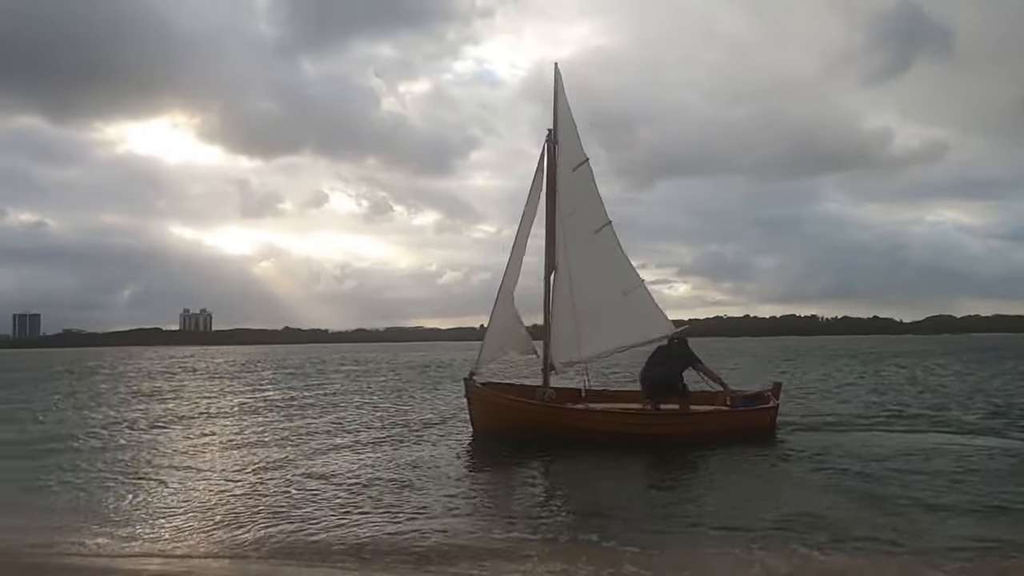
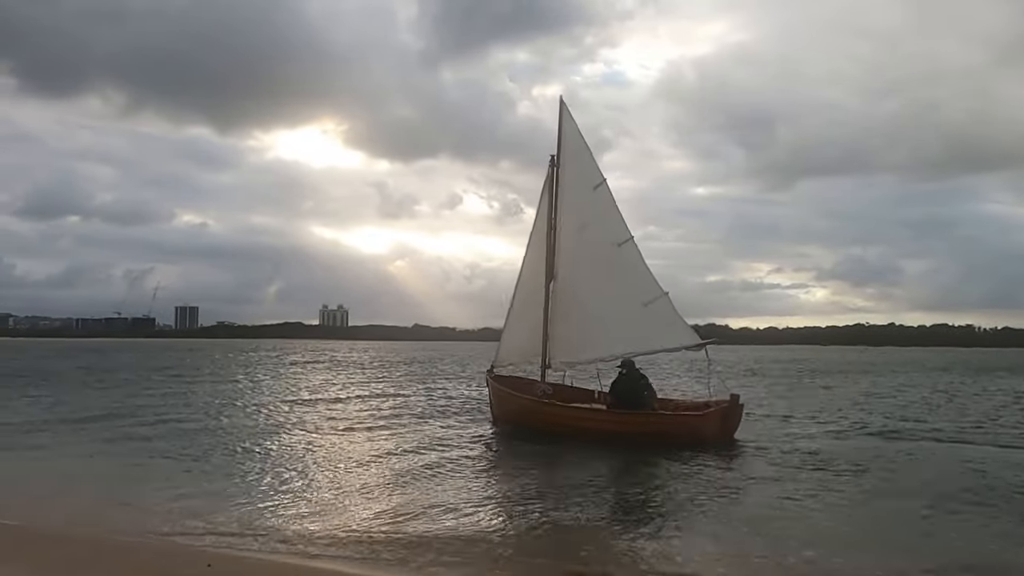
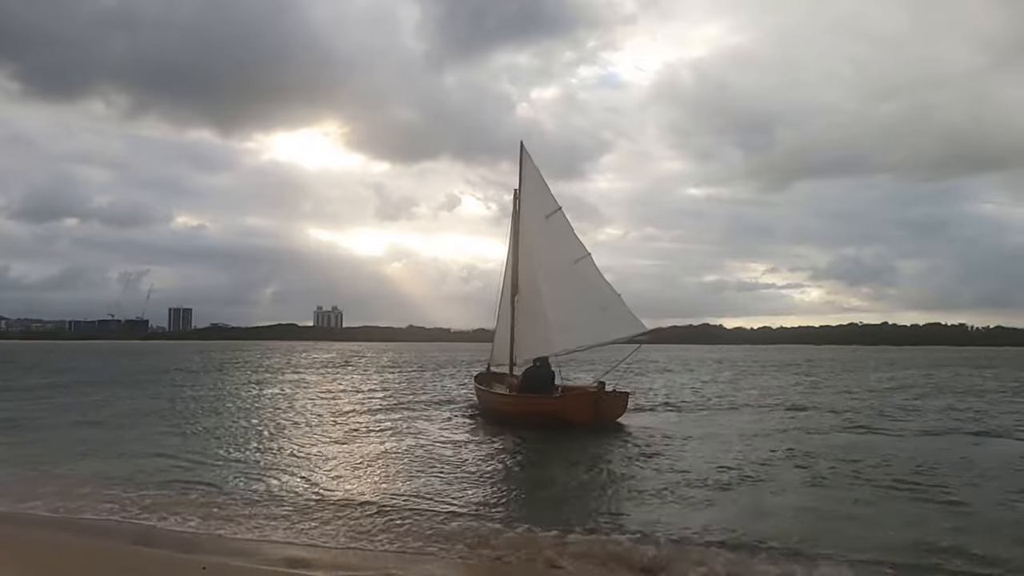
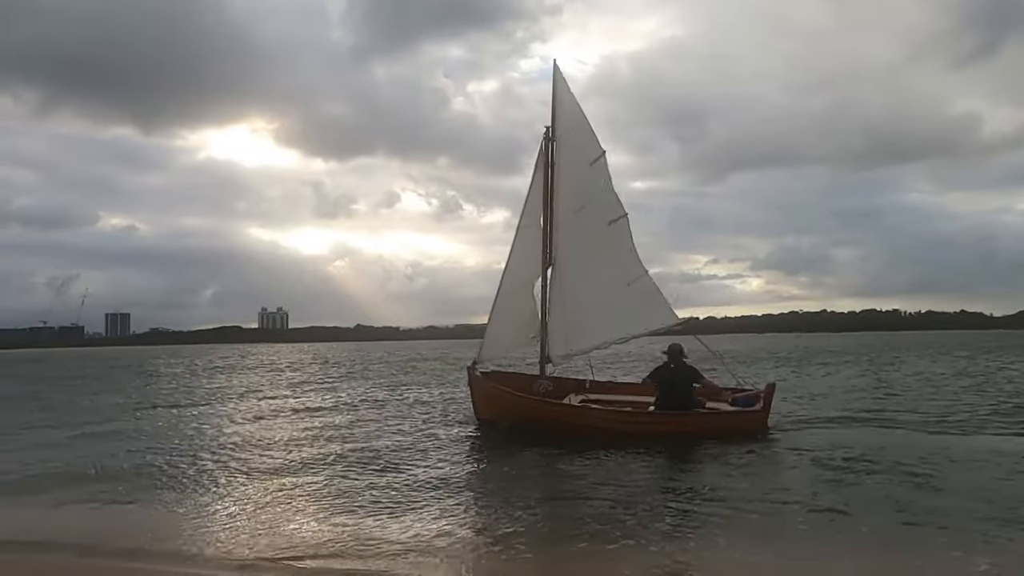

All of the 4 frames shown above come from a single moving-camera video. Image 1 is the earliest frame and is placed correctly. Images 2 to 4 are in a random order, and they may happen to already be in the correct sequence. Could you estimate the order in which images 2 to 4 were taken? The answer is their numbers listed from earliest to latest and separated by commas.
4, 2, 3
